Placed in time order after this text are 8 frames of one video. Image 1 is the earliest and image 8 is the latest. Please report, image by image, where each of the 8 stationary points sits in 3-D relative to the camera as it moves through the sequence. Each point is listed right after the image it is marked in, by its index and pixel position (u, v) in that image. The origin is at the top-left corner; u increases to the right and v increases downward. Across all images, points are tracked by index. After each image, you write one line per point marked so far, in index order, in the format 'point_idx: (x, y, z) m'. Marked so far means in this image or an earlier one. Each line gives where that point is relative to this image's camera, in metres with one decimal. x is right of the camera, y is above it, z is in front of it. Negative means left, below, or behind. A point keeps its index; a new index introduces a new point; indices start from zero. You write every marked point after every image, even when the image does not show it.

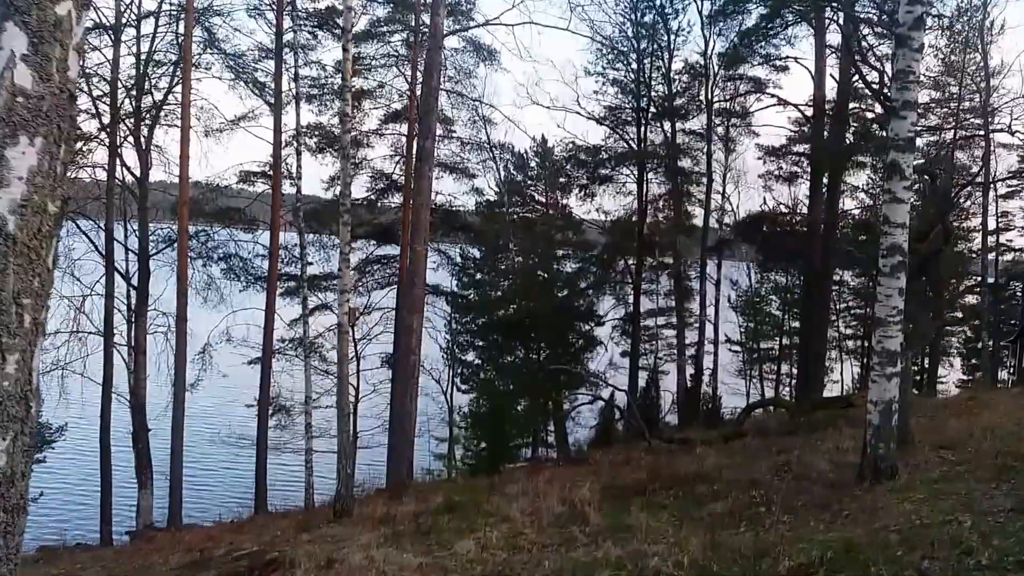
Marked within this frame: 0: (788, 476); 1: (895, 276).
0: (+2.7, -1.8, +8.7) m
1: (+3.1, +0.1, +7.4) m
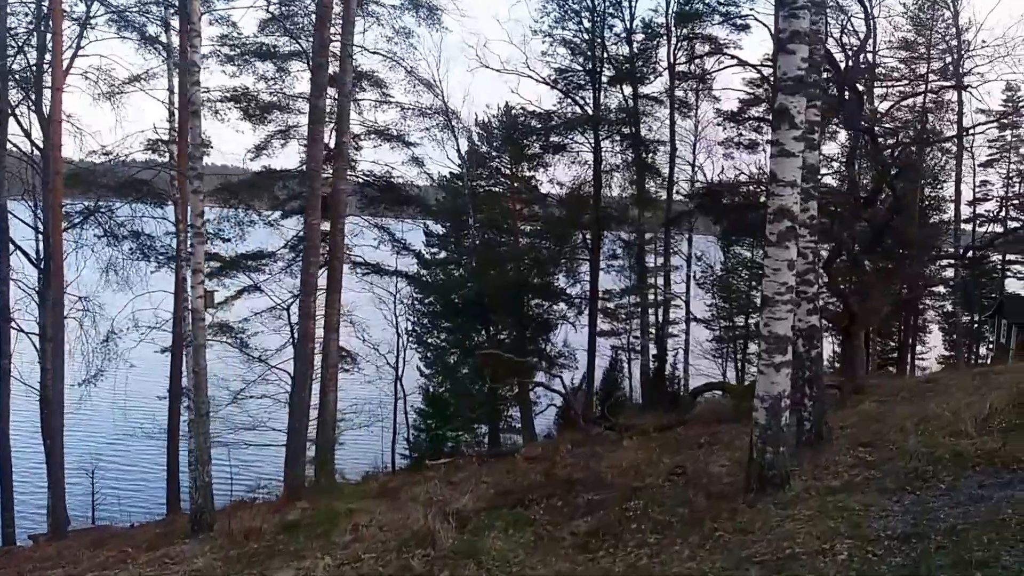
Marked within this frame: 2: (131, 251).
0: (+1.4, -1.6, +7.5) m
1: (+1.8, +0.3, +6.1) m
2: (-6.8, +0.7, +15.9) m
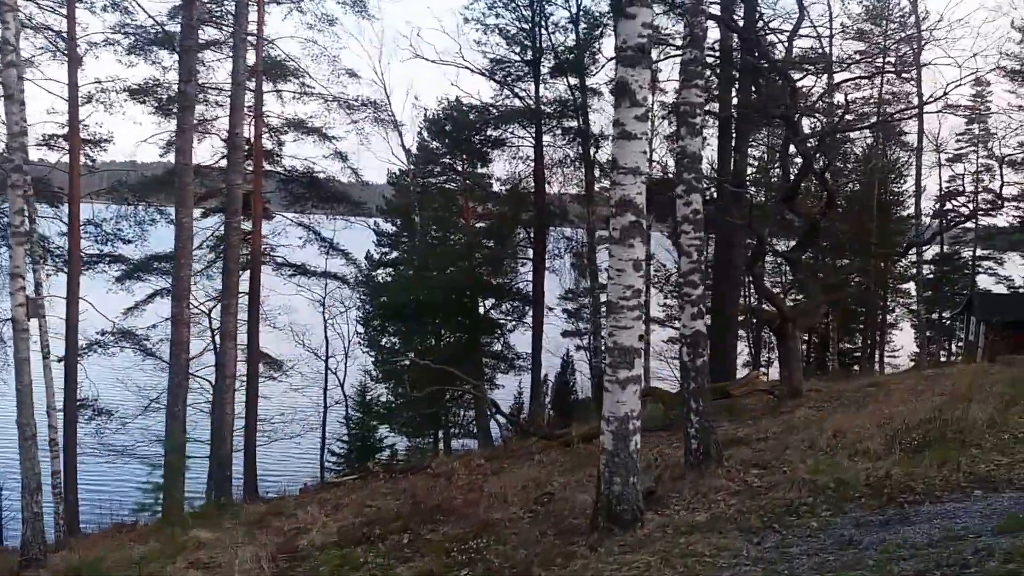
0: (+0.2, -1.6, +6.5) m
1: (+0.7, +0.3, +5.2) m
2: (-8.1, +0.6, +14.9) m
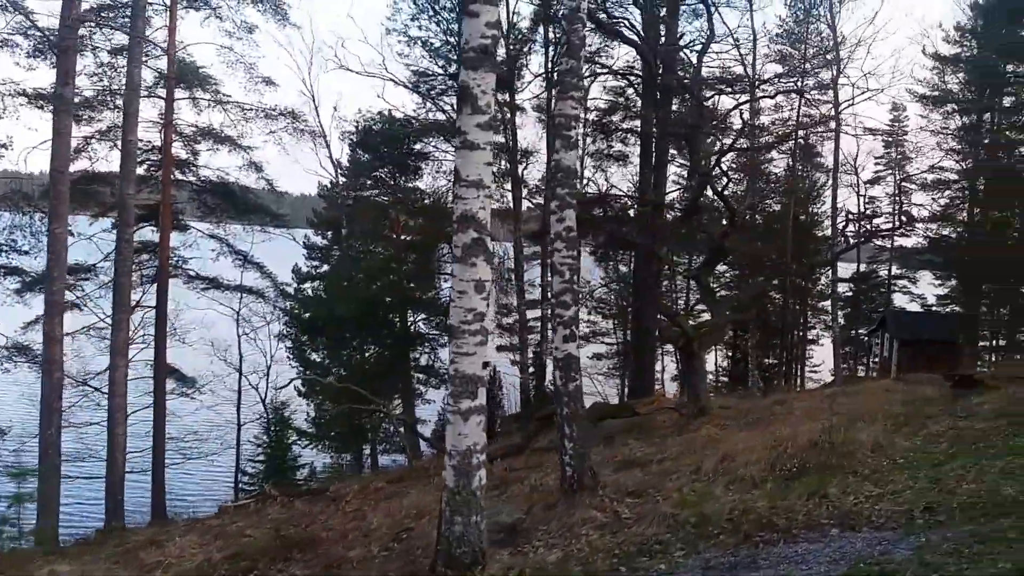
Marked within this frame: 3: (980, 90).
0: (-0.8, -1.8, +6.1) m
1: (-0.2, +0.1, +4.8) m
2: (-9.5, +0.4, +14.0) m
3: (+9.1, +3.8, +17.5) m
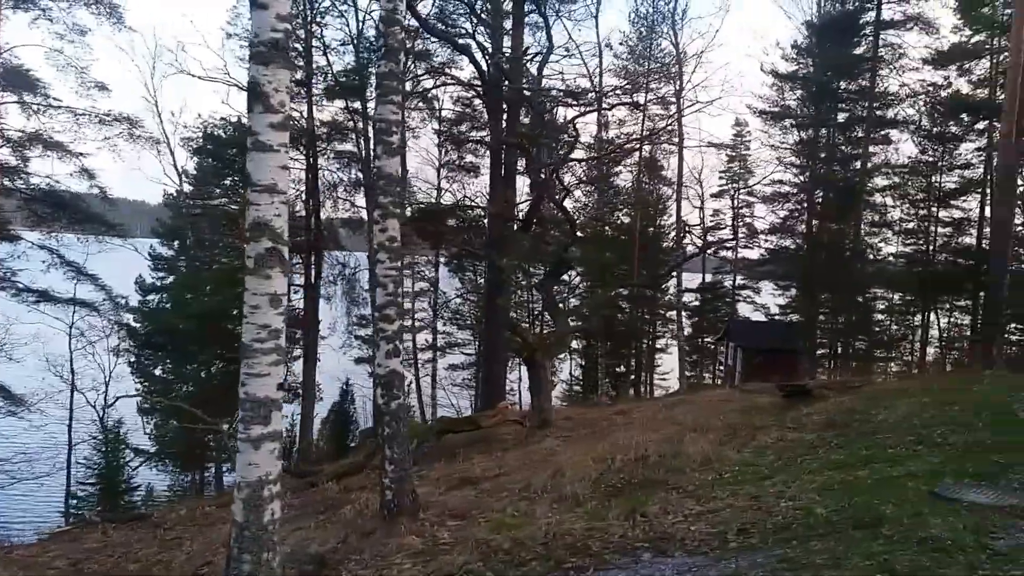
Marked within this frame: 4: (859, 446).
0: (-1.9, -1.8, +5.6) m
1: (-1.2, +0.1, +4.4) m
2: (-11.7, +0.2, +12.2) m
3: (+6.2, +3.6, +18.3) m
4: (+2.4, -1.1, +6.2) m
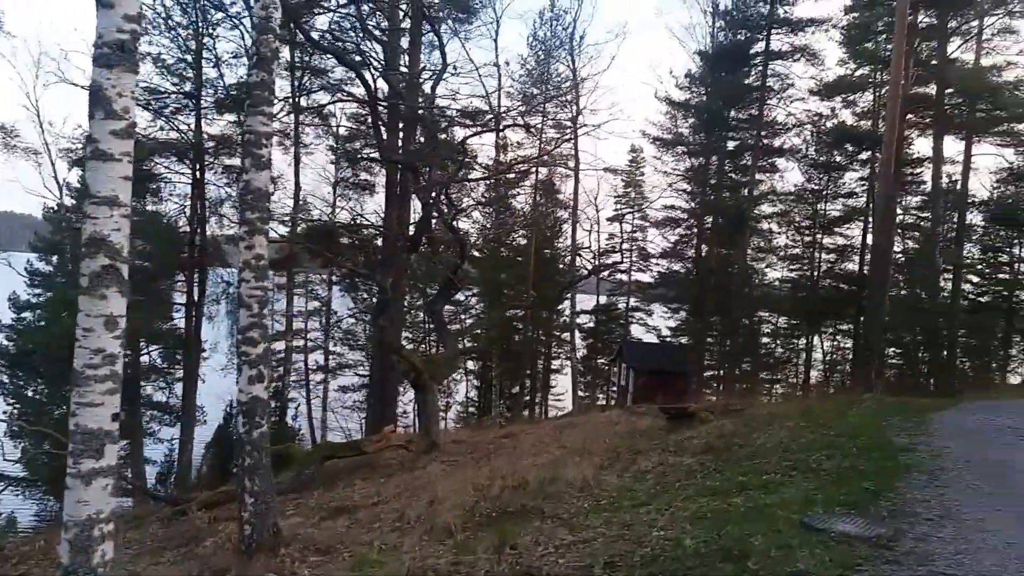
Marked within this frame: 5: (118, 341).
0: (-2.7, -2.0, +5.1) m
1: (-1.8, 0.0, +4.0) m
2: (-13.1, 0.0, +10.7) m
3: (+4.0, +3.2, +18.7) m
4: (+1.5, -1.2, +6.1) m
5: (-1.8, -0.2, +4.1) m
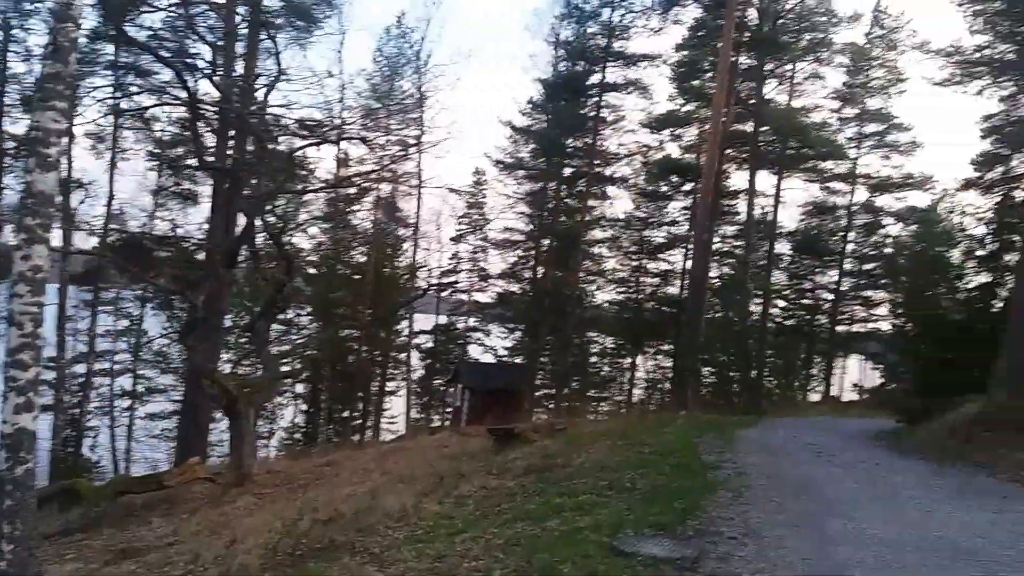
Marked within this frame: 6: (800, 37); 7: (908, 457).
0: (-3.7, -2.0, +4.2) m
1: (-2.6, -0.1, +3.4) m
2: (-14.9, +0.1, +7.9) m
3: (+0.6, +2.7, +19.0) m
4: (+0.3, -1.4, +6.0) m
5: (-2.6, -0.3, +3.5) m
6: (+4.9, +4.3, +15.4) m
7: (+3.2, -1.4, +7.4) m
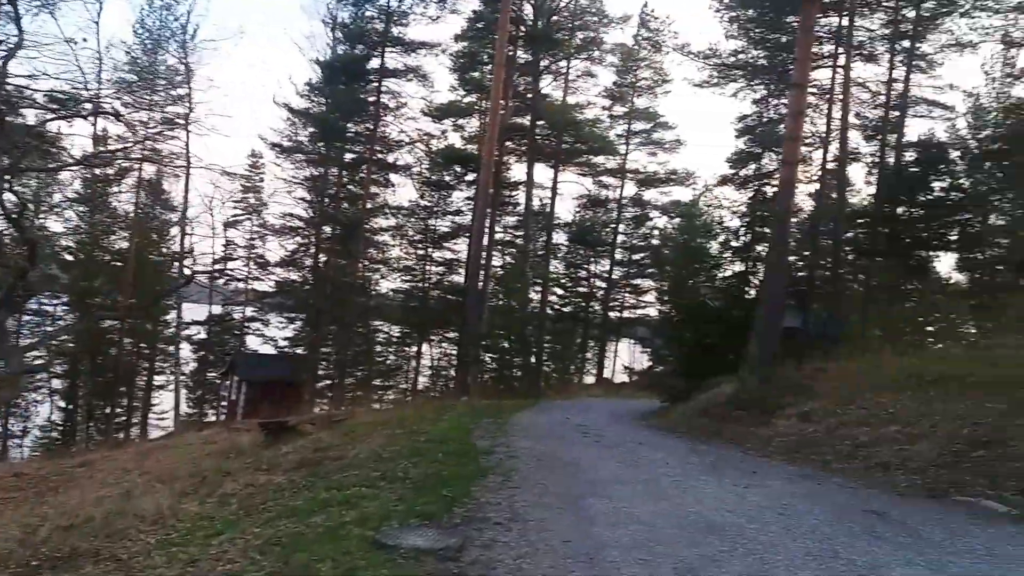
0: (-4.6, -2.0, +3.1) m
1: (-3.4, 0.0, +2.5) m
2: (-16.4, +0.2, +4.1) m
3: (-3.9, +3.0, +18.4) m
4: (-1.2, -1.3, +5.8) m
5: (-3.4, -0.2, +2.6) m
6: (+1.1, +4.5, +16.0) m
7: (+1.4, -1.3, +7.8) m
